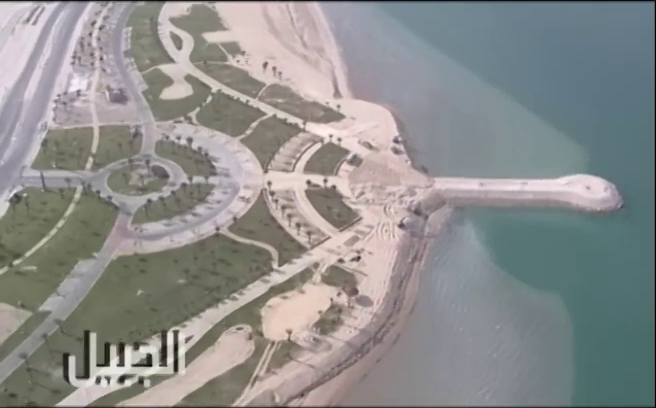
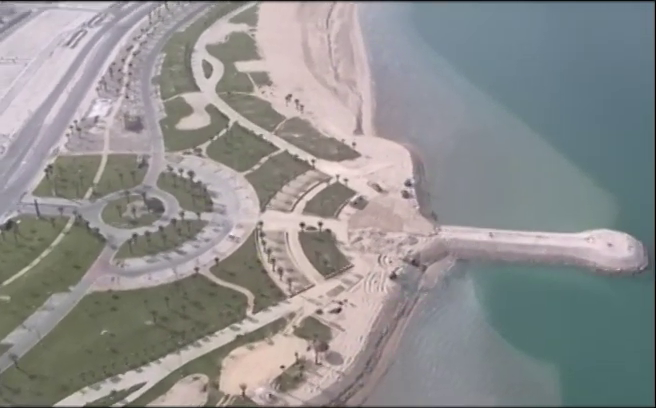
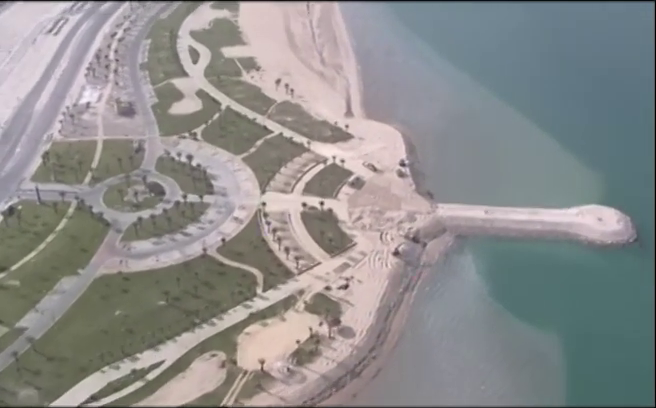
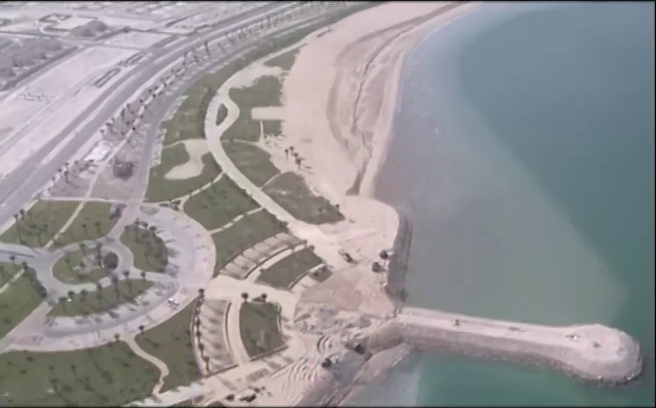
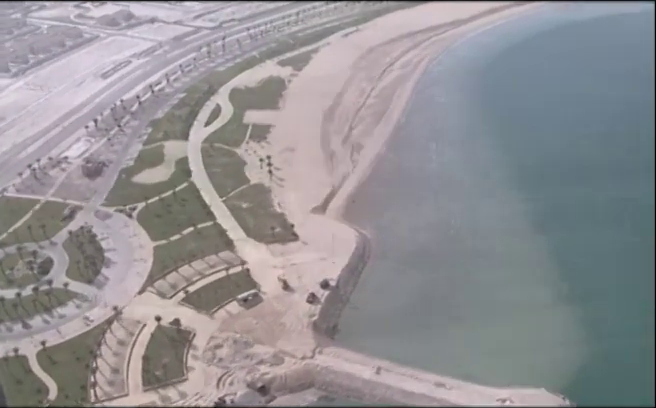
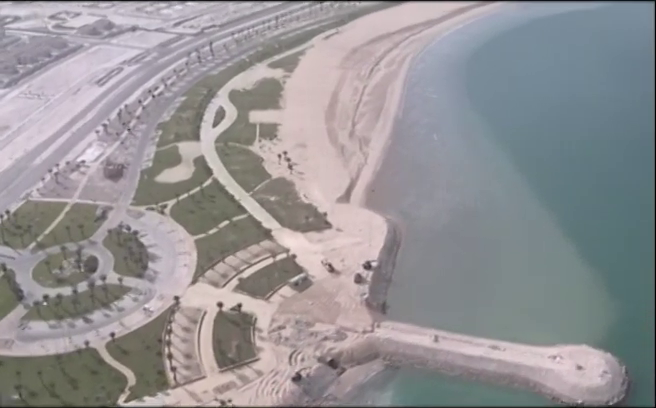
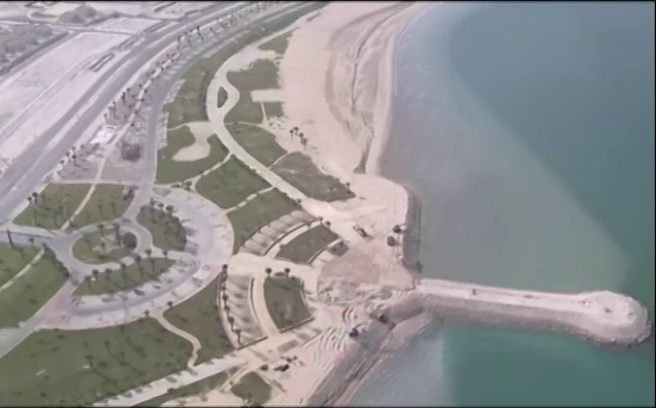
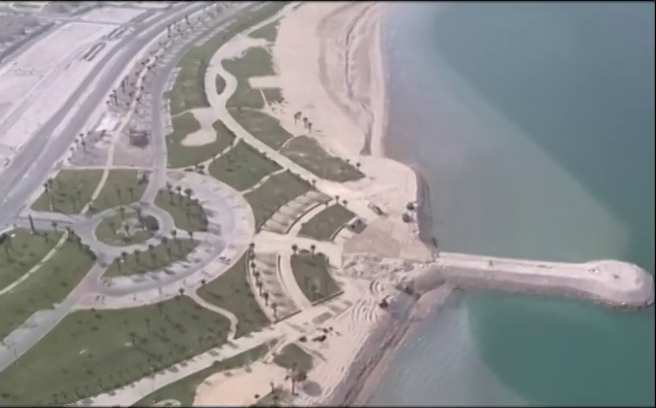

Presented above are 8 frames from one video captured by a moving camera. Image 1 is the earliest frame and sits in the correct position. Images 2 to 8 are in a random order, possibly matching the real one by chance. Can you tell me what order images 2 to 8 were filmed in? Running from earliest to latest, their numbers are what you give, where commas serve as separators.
3, 2, 8, 7, 4, 6, 5
